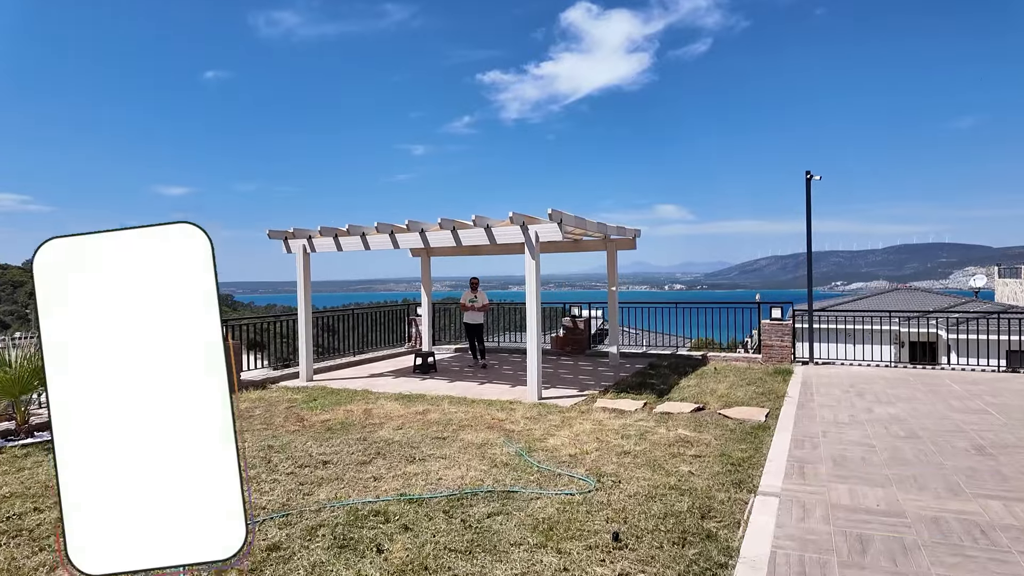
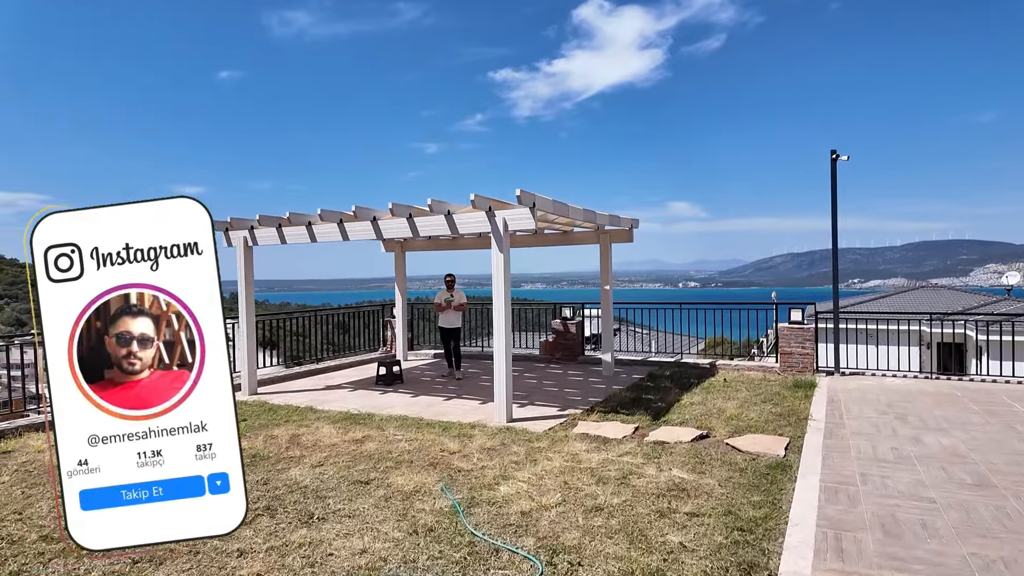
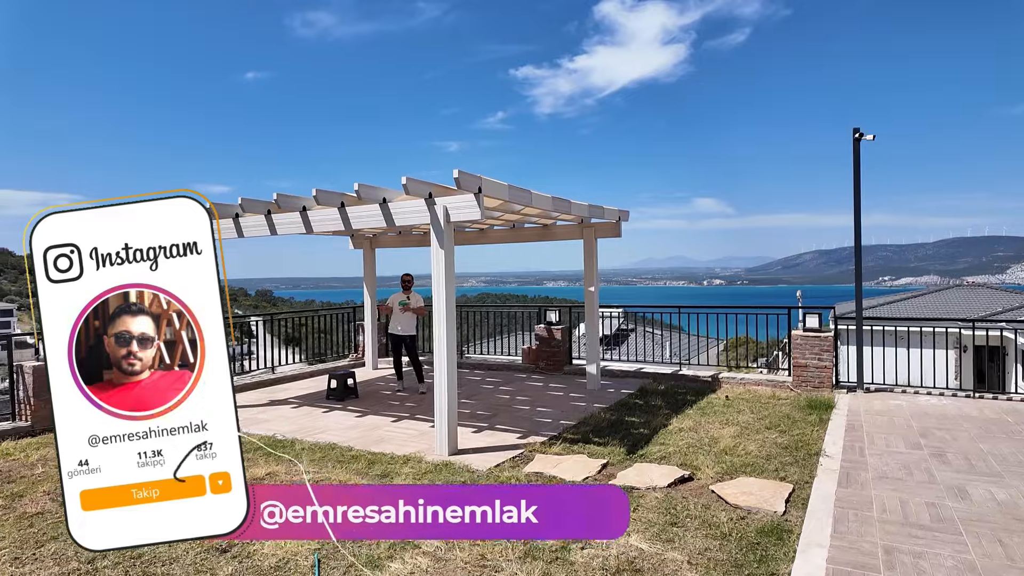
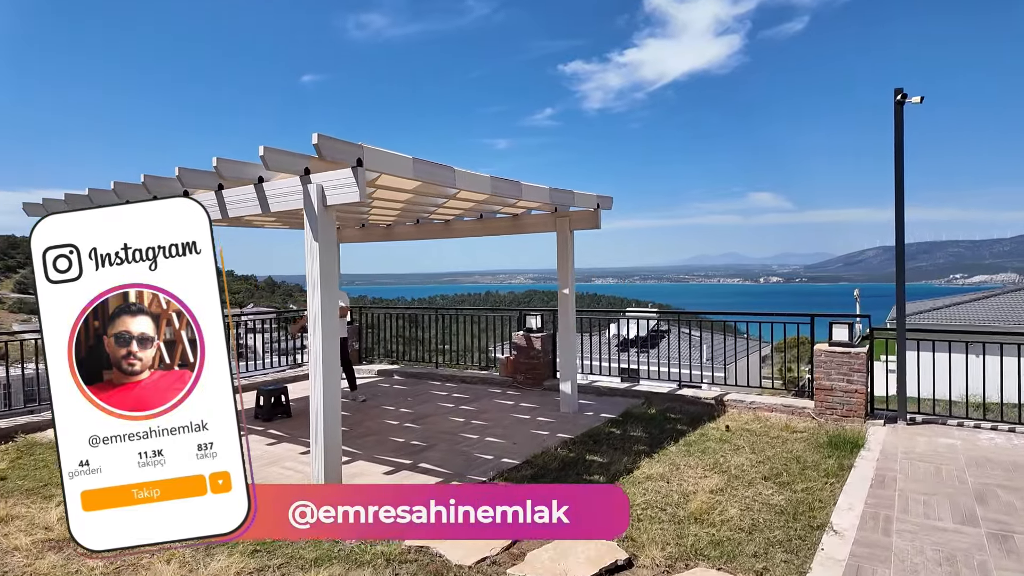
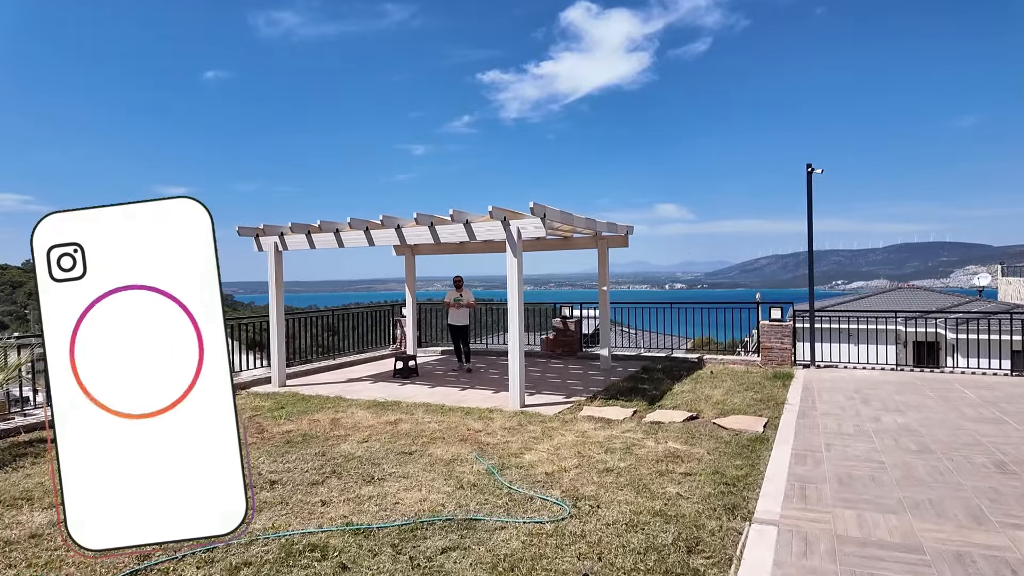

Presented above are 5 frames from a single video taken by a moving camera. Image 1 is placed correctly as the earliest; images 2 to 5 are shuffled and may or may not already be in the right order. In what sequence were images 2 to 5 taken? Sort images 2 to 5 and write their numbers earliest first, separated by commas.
5, 2, 3, 4
